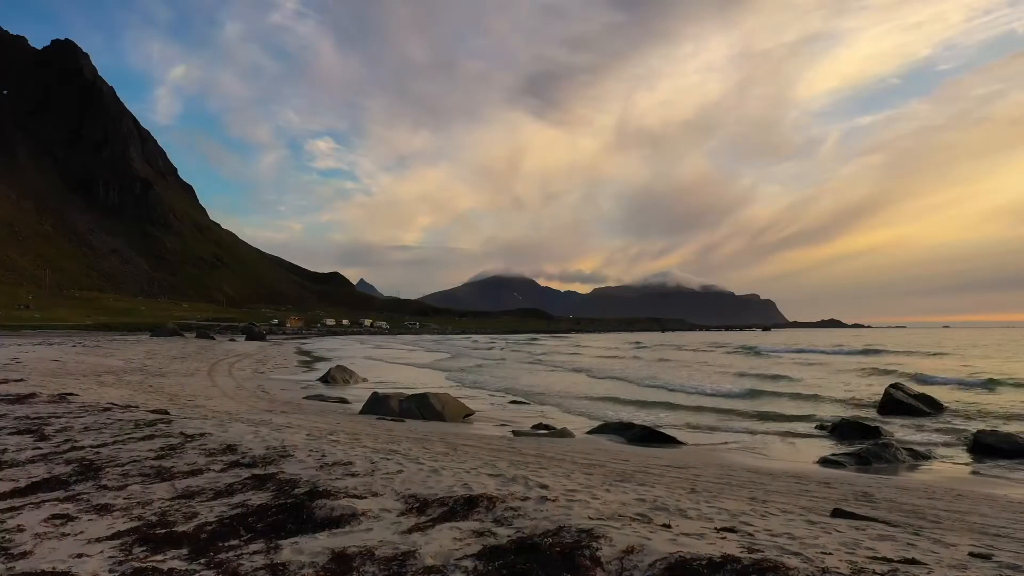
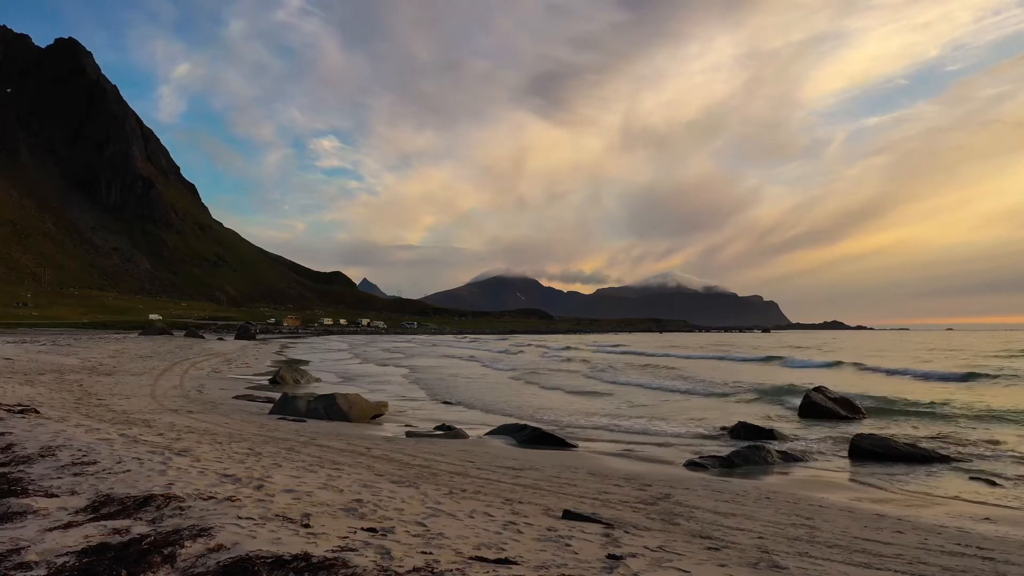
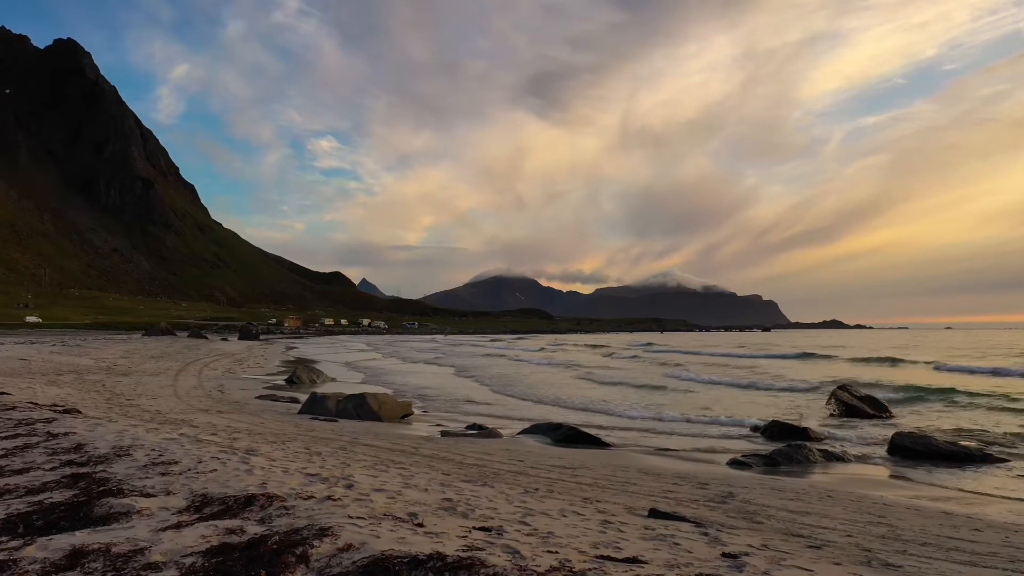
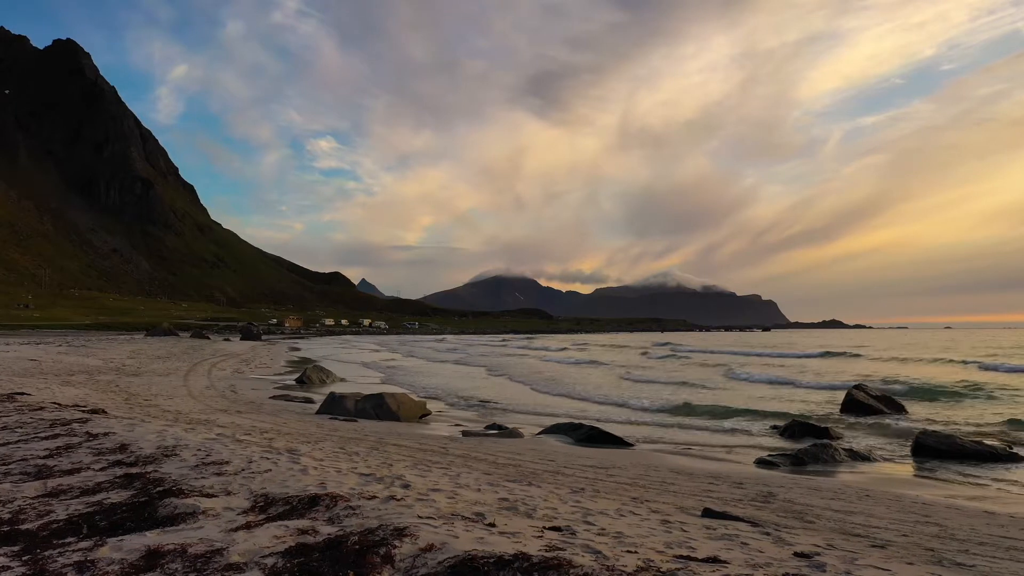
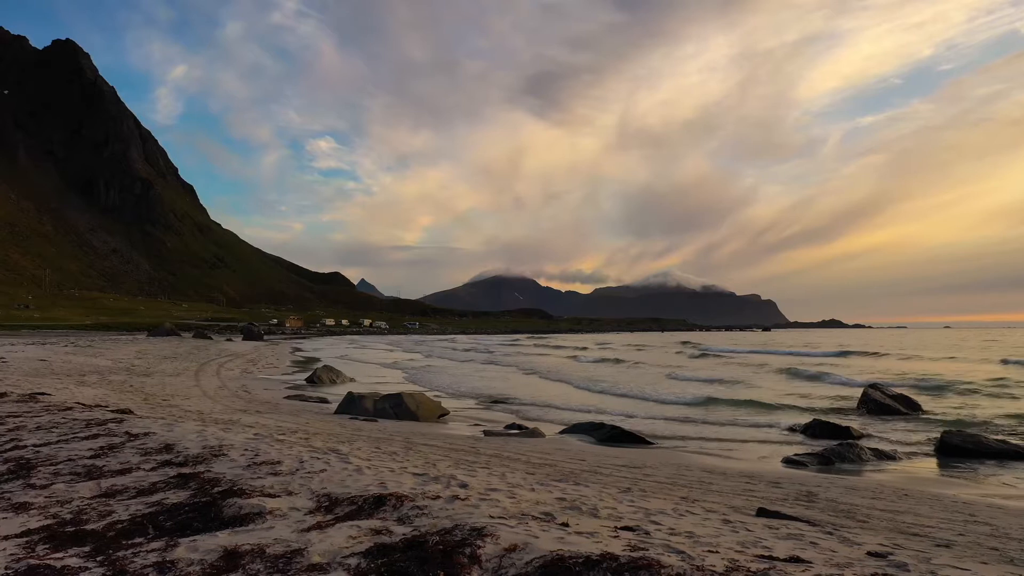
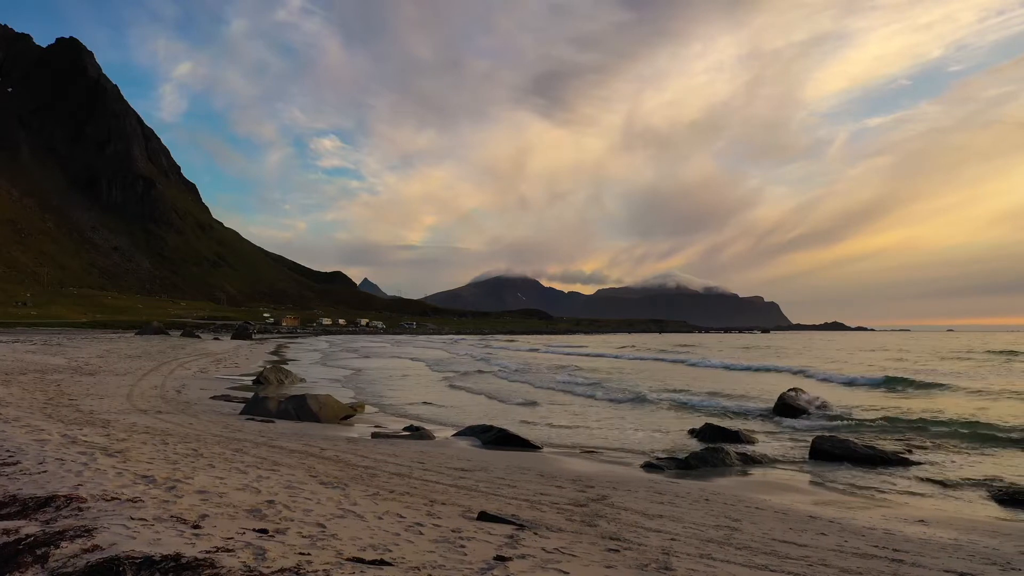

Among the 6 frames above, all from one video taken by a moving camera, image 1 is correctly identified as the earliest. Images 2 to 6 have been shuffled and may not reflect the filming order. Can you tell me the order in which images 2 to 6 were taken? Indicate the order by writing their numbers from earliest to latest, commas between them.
5, 4, 3, 2, 6
